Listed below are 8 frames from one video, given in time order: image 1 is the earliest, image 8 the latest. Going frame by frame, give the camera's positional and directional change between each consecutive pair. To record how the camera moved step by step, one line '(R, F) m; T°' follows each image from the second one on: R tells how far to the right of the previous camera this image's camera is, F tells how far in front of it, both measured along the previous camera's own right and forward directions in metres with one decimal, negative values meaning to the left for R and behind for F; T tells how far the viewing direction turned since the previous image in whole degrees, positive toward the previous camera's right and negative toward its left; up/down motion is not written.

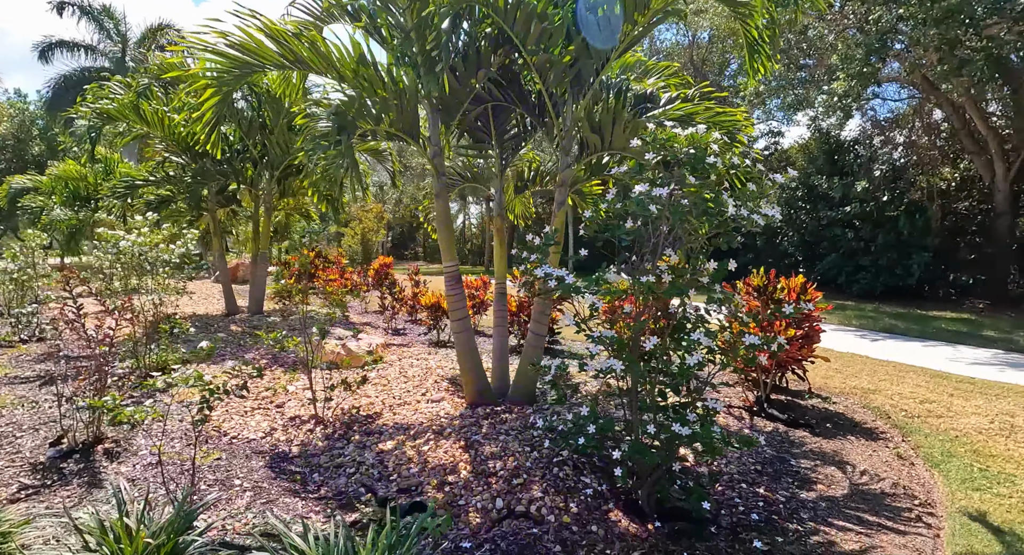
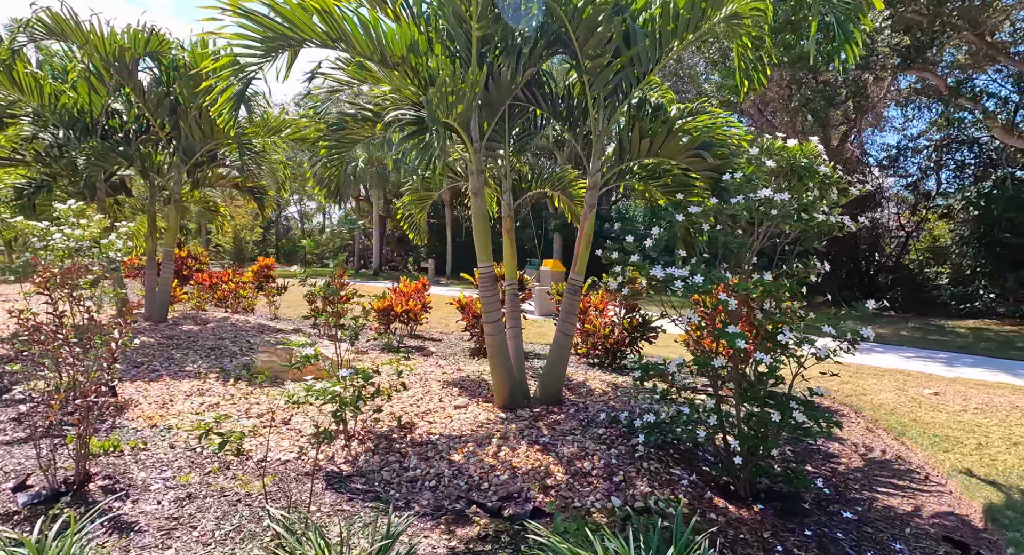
(-1.2, +0.2) m; +15°
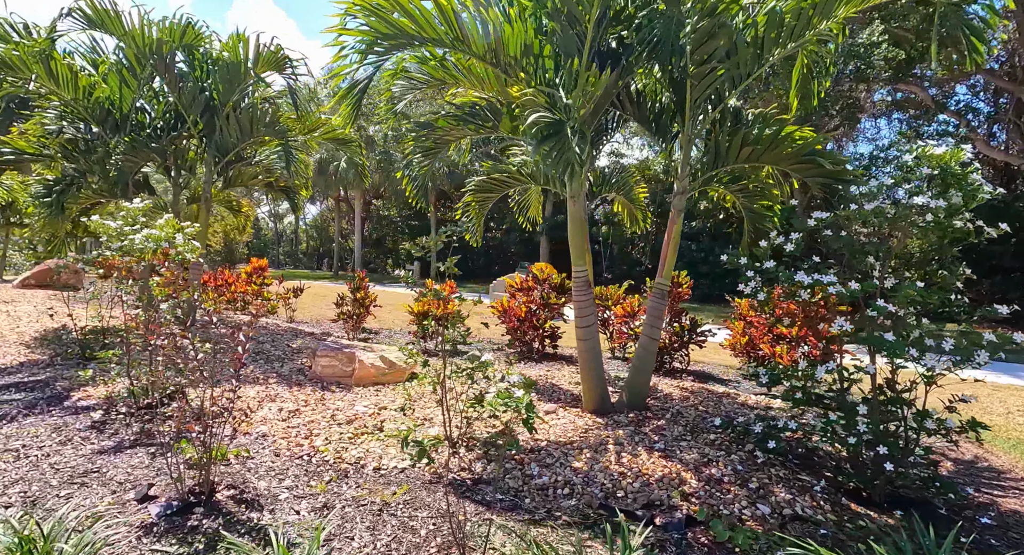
(-0.8, +0.1) m; +3°
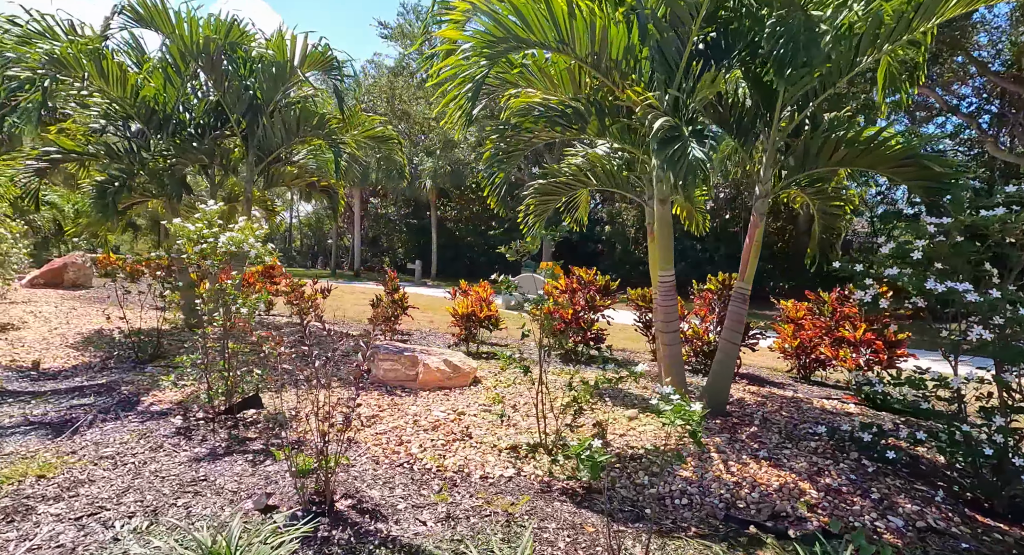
(-0.6, +0.1) m; 0°
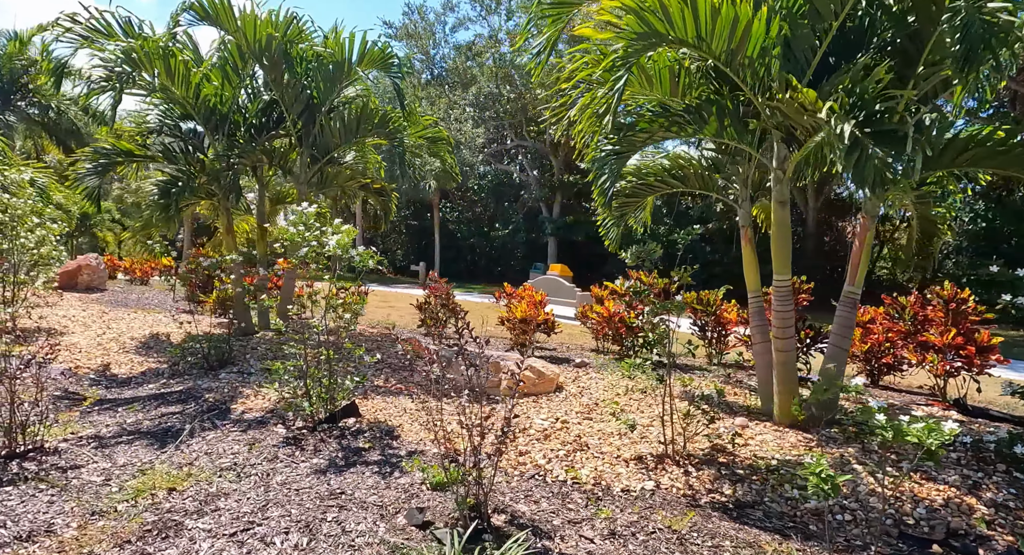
(-0.7, +0.1) m; 0°
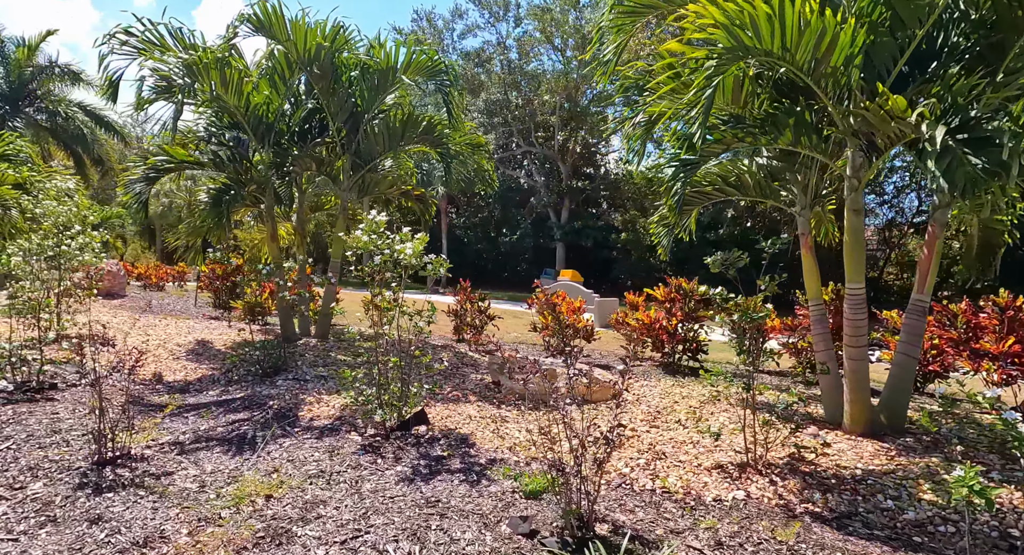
(-0.4, 0.0) m; -1°
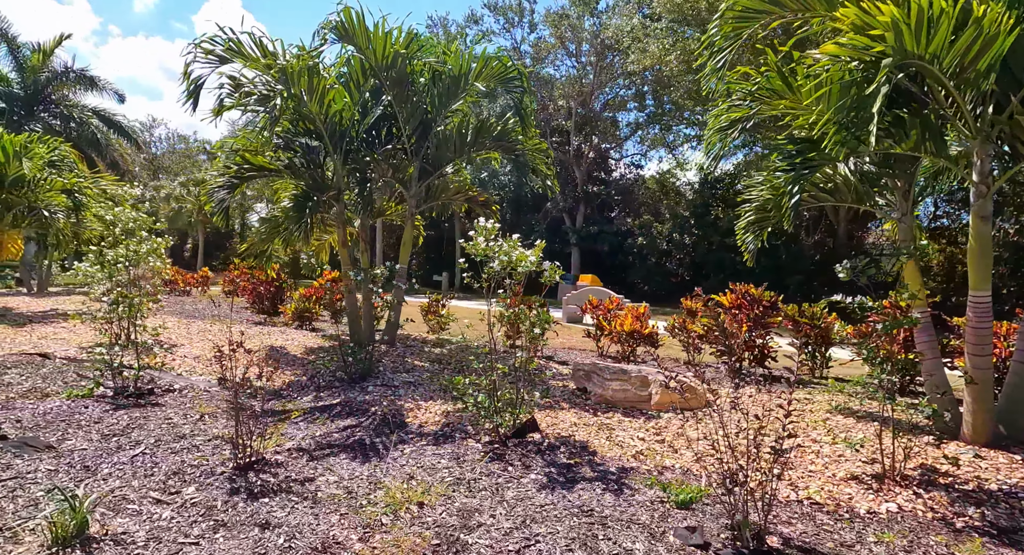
(-0.6, 0.0) m; -1°
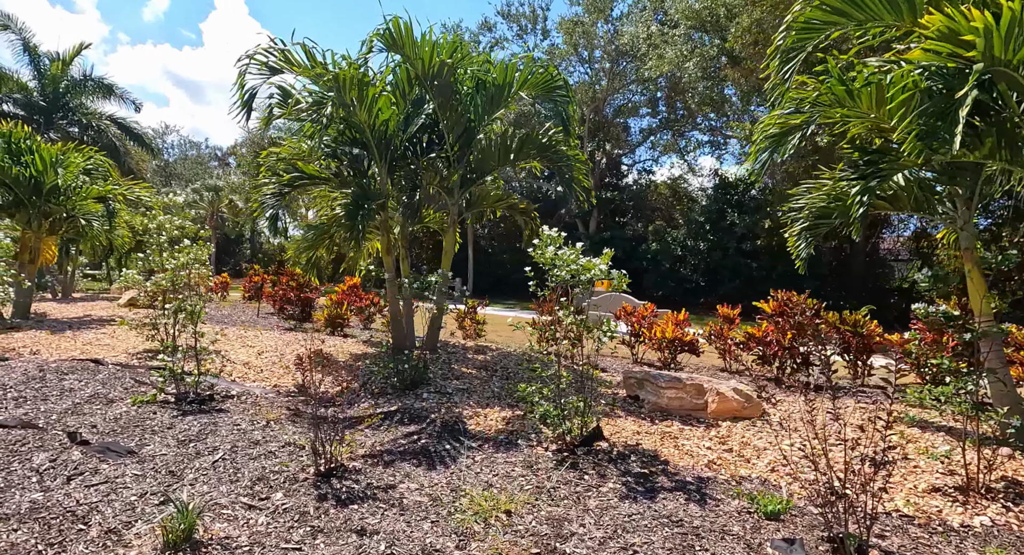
(-0.3, 0.0) m; -1°
